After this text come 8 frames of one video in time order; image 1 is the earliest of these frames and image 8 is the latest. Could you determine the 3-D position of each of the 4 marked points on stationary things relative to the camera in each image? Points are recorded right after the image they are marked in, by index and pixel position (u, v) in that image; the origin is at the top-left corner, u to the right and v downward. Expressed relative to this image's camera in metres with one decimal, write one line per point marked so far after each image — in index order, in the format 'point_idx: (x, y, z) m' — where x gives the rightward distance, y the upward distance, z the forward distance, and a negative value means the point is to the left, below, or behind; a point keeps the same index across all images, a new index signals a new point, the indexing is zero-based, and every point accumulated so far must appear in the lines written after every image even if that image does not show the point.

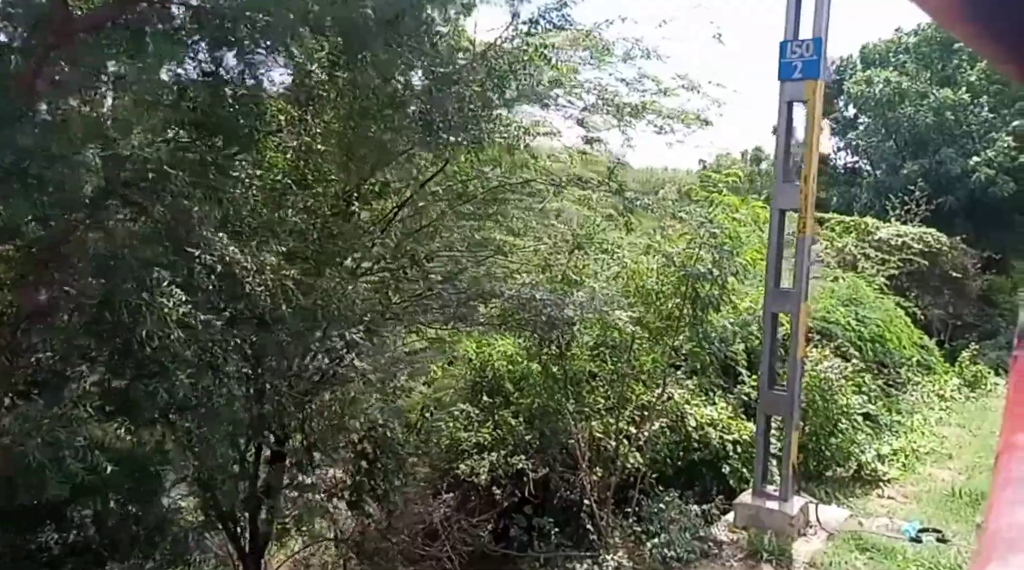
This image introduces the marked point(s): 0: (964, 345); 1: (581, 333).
0: (+4.4, -0.6, +9.5) m
1: (+0.4, -0.3, +5.2) m
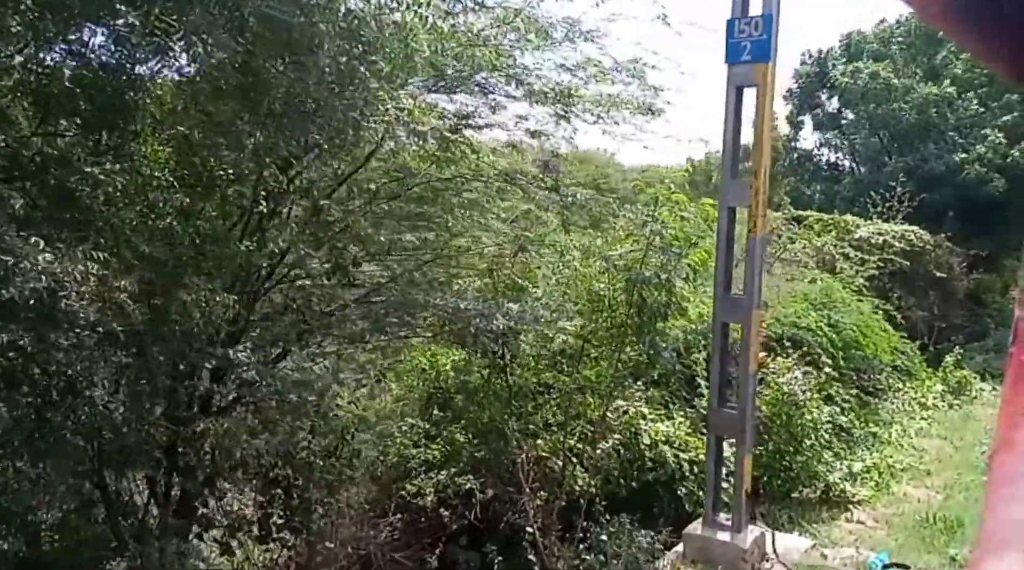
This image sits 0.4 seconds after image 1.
0: (+4.1, -0.7, +9.1) m
1: (+0.1, -0.3, +4.8) m
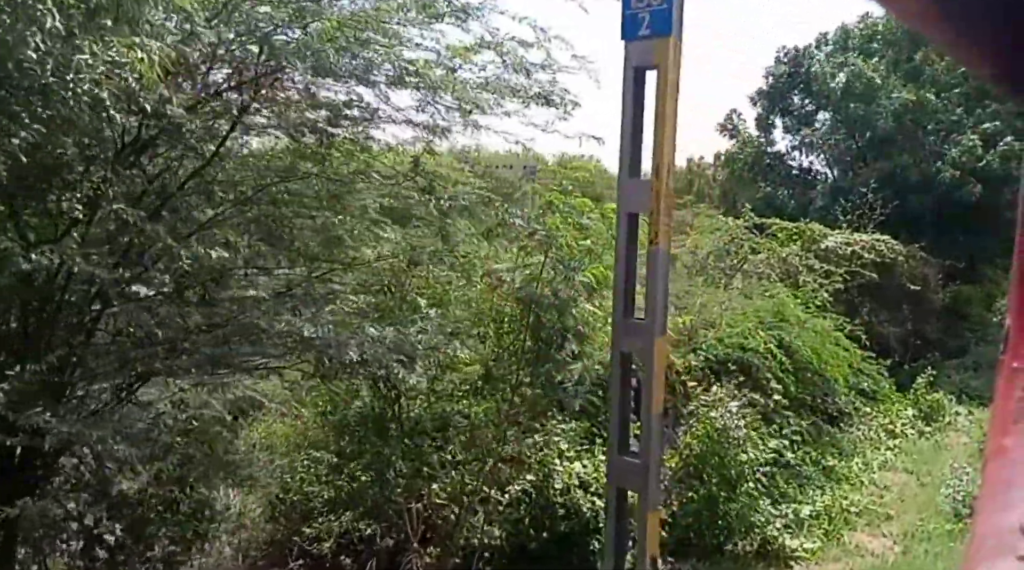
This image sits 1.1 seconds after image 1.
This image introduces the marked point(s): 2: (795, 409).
0: (+3.5, -0.8, +8.5) m
1: (-0.4, -0.4, +4.2) m
2: (+1.7, -0.7, +5.6) m
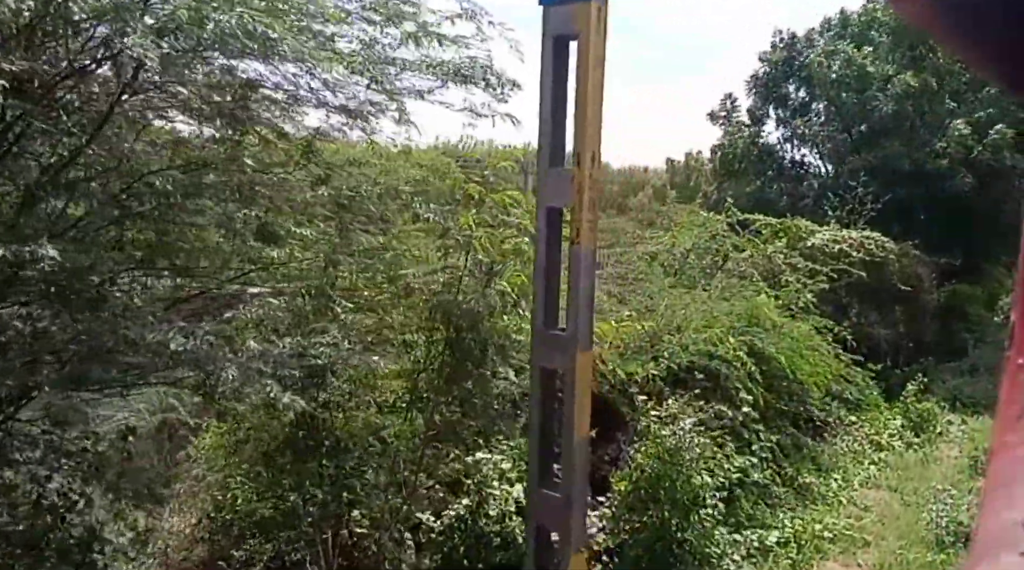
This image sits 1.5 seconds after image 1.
0: (+3.3, -0.8, +8.0) m
1: (-0.7, -0.4, +3.7) m
2: (+1.4, -0.7, +5.2) m
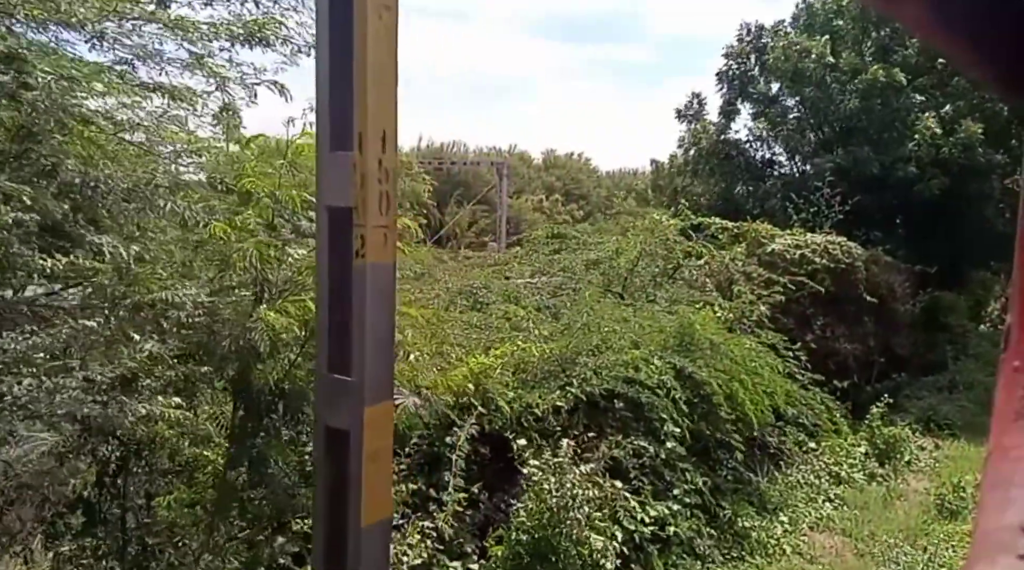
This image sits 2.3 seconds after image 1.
0: (+2.8, -0.8, +7.4) m
1: (-1.2, -0.5, +3.0) m
2: (+0.9, -0.8, +4.5) m
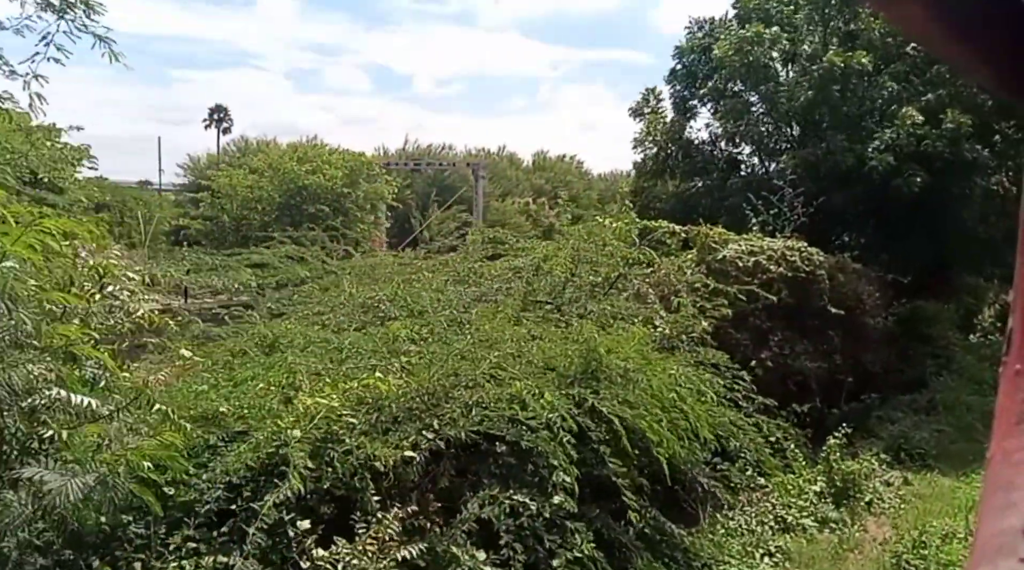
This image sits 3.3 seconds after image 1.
0: (+2.3, -0.9, +6.6) m
1: (-1.7, -0.5, +2.3) m
2: (+0.4, -0.9, +3.7) m
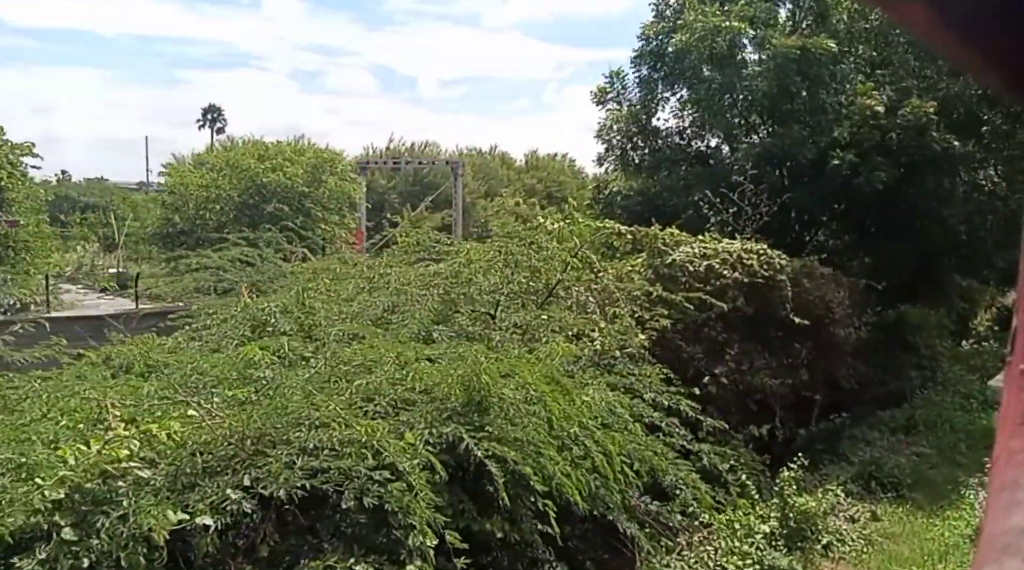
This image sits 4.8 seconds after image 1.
0: (+1.8, -1.0, +5.9) m
1: (-2.1, -0.6, +1.6) m
2: (-0.1, -0.9, +3.0) m
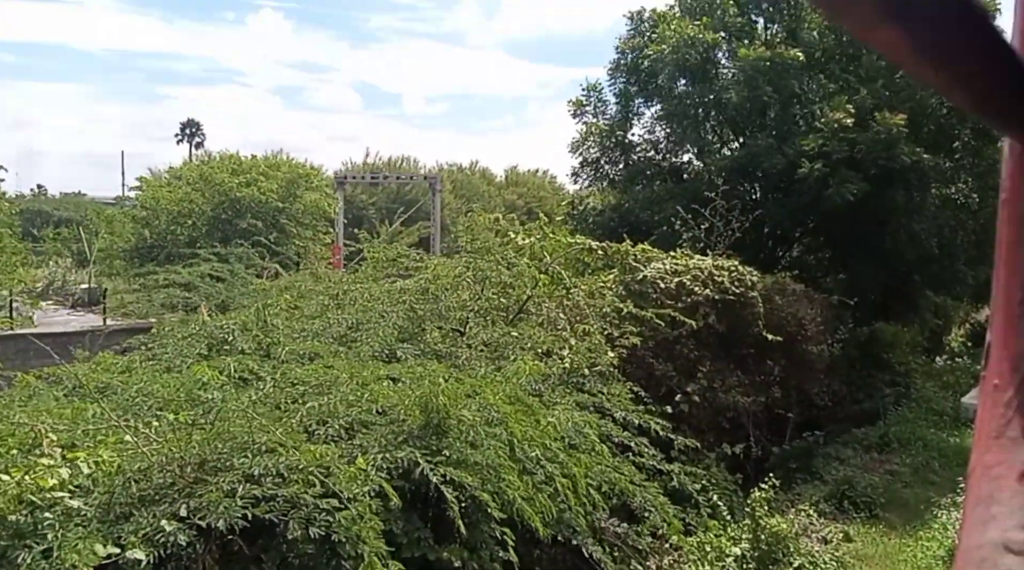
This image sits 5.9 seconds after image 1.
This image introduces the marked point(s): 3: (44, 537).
0: (+1.6, -1.1, +5.8) m
1: (-2.2, -0.6, +1.4) m
2: (-0.2, -1.0, +2.9) m
3: (-1.1, -0.6, +2.3) m
